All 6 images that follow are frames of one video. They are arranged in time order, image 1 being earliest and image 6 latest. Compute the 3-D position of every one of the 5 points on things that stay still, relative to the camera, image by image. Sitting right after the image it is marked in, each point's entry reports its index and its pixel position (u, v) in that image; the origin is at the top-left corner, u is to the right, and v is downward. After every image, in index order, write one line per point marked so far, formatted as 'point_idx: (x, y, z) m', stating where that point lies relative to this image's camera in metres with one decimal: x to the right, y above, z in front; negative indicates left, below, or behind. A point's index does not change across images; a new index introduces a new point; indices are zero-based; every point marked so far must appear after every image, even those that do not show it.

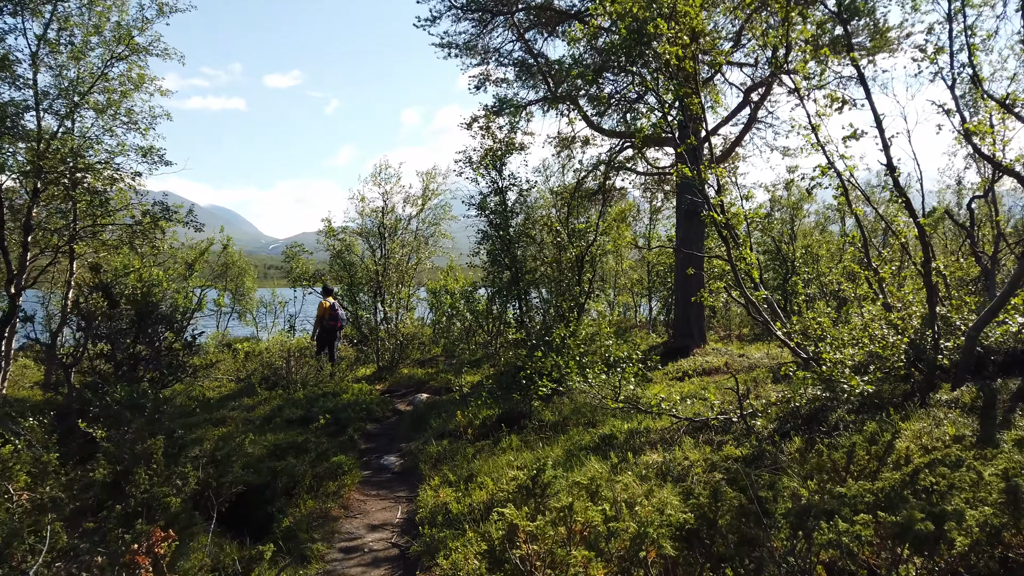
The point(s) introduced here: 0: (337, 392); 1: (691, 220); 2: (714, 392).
0: (-2.3, -1.4, +10.6) m
1: (+2.9, +1.1, +12.6) m
2: (+1.8, -0.9, +7.0) m
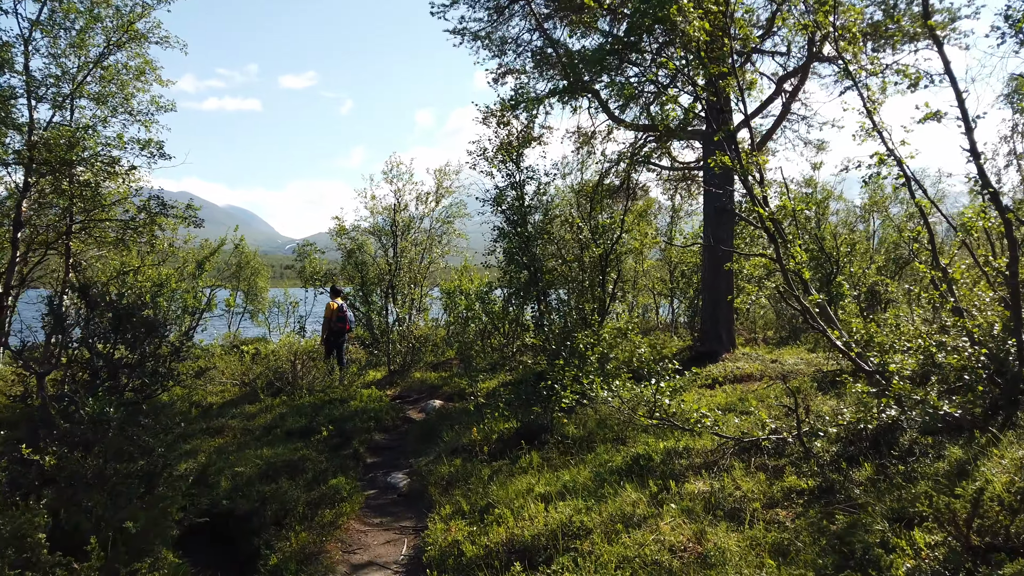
0: (-2.1, -1.4, +10.0) m
1: (+3.1, +1.1, +11.9) m
2: (+1.9, -0.9, +6.3) m
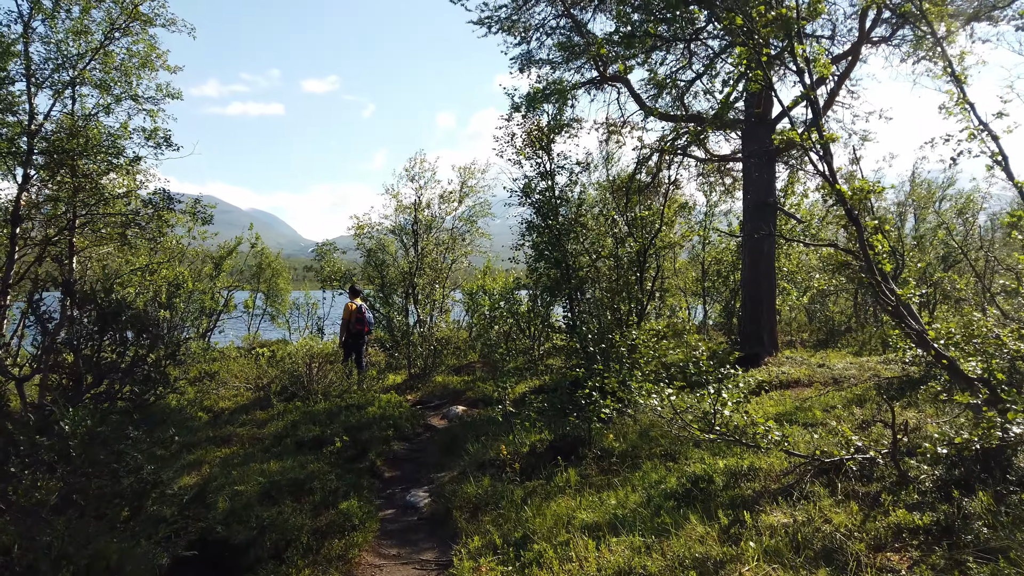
0: (-1.8, -1.4, +9.4) m
1: (+3.5, +1.1, +11.2) m
2: (+2.2, -0.9, +5.6) m
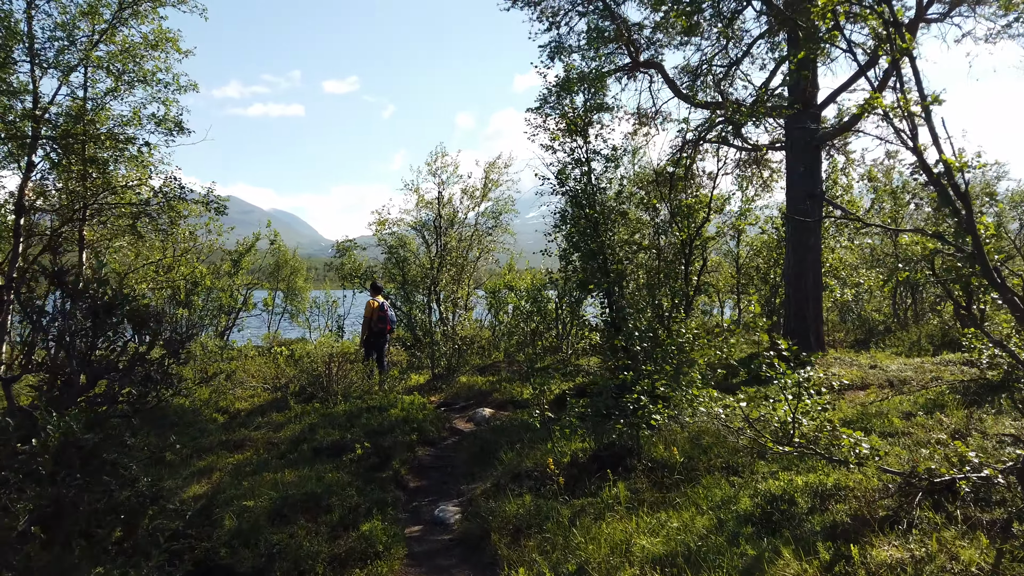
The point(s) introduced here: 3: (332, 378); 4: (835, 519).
0: (-1.4, -1.3, +8.8) m
1: (+3.9, +1.1, +10.5) m
2: (+2.4, -0.9, +4.9) m
3: (-2.3, -1.1, +10.1) m
4: (+1.3, -0.9, +3.3) m
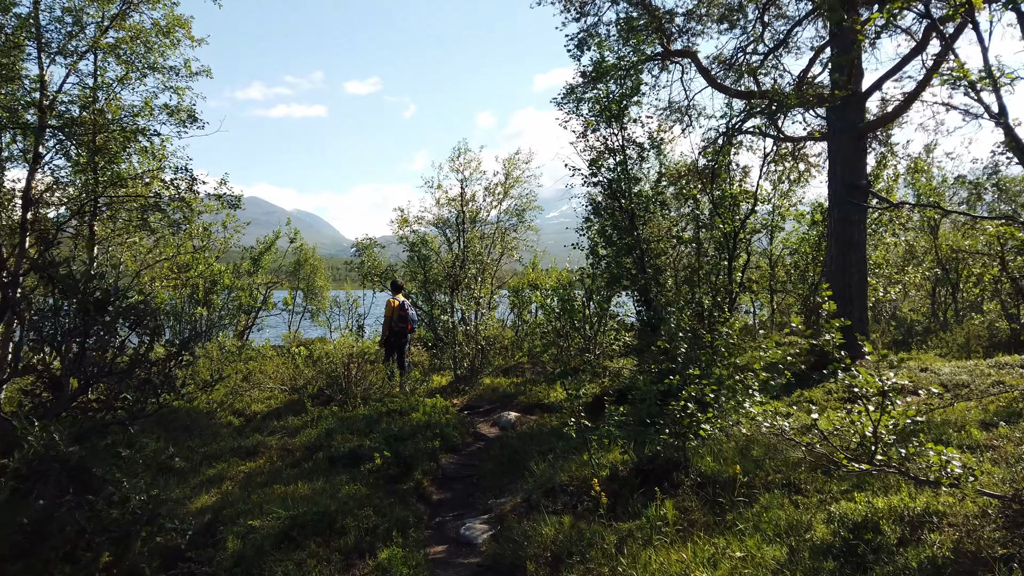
0: (-1.1, -1.3, +8.4) m
1: (+4.2, +1.2, +9.9) m
2: (+2.6, -0.8, +4.4) m
3: (-2.0, -1.1, +9.7) m
4: (+1.5, -0.9, +2.8) m
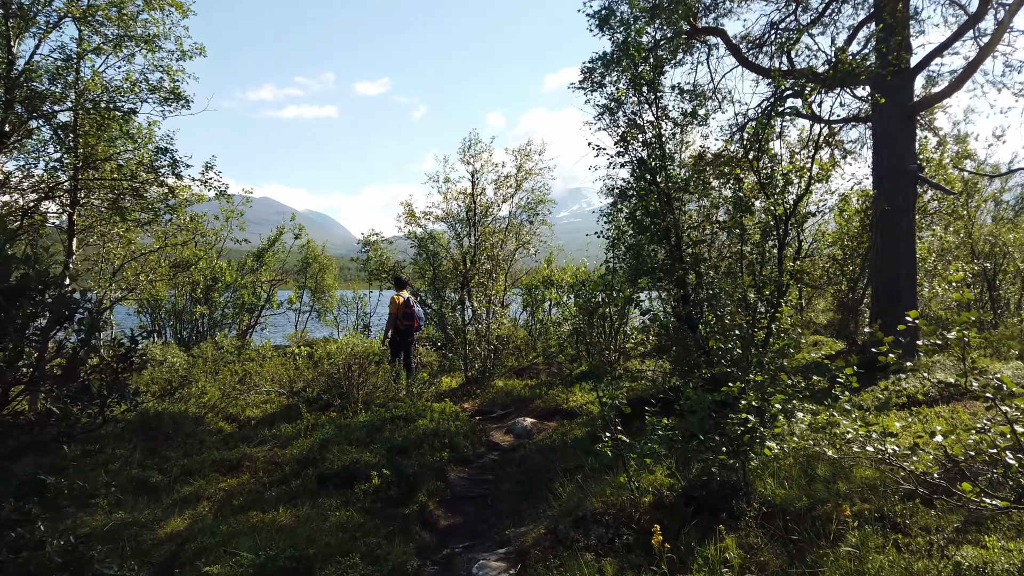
0: (-1.0, -1.2, +7.6) m
1: (+4.4, +1.2, +9.1) m
2: (+2.7, -0.8, +3.6) m
3: (-1.8, -1.1, +8.9) m
4: (+1.6, -0.9, +1.9) m
